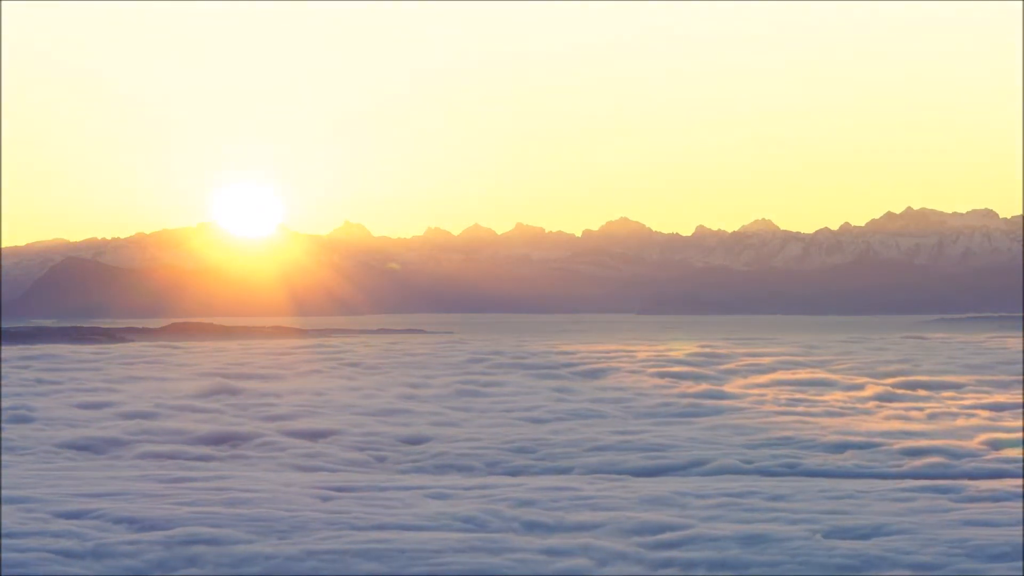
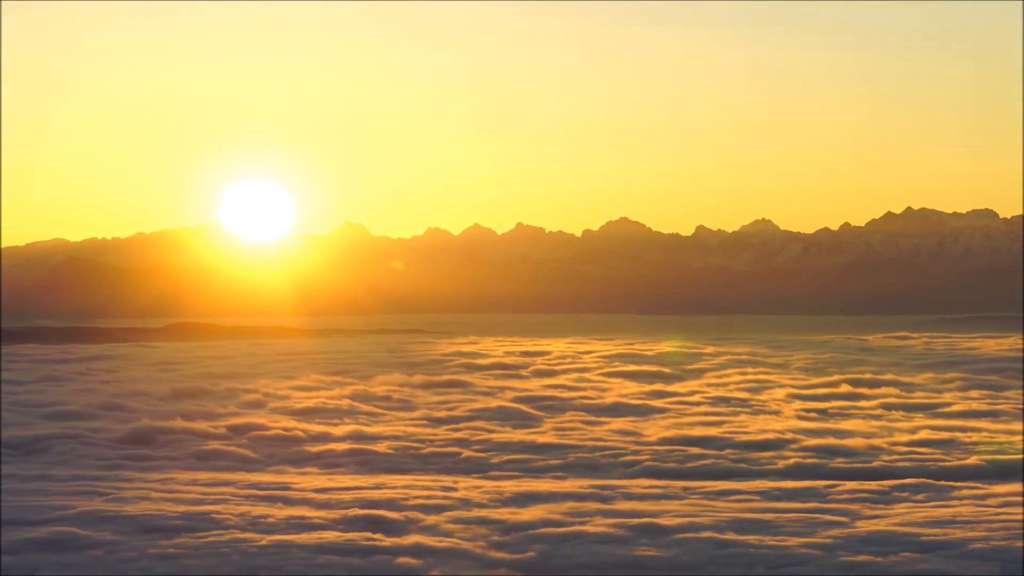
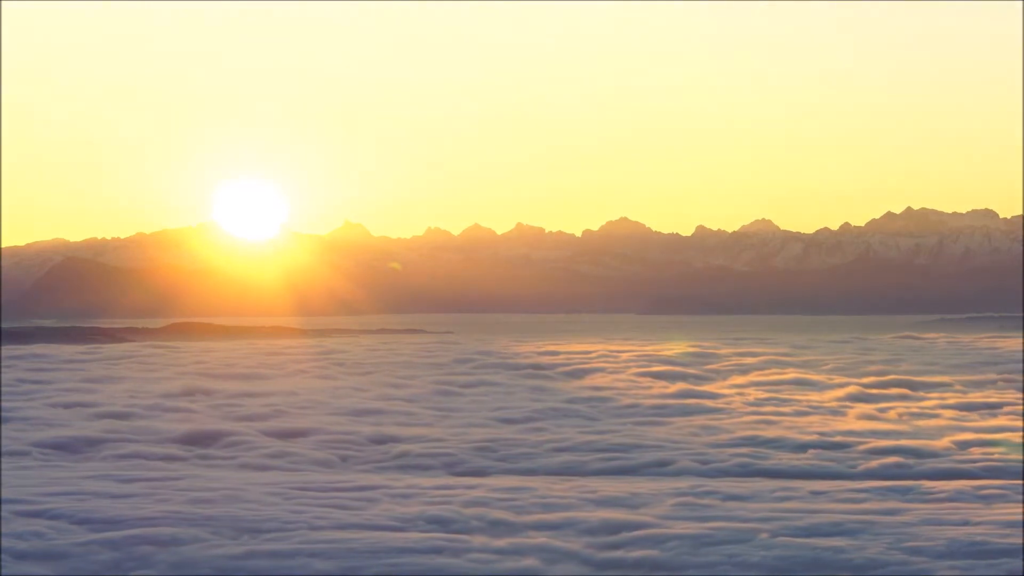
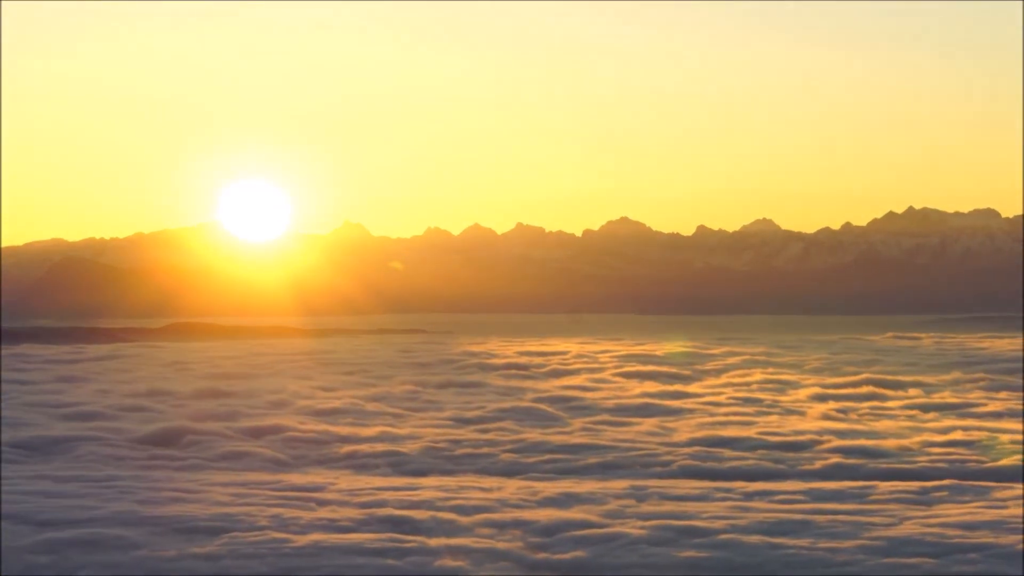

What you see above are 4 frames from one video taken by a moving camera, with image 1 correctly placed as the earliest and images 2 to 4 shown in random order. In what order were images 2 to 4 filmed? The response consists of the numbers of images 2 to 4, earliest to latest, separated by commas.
3, 4, 2
